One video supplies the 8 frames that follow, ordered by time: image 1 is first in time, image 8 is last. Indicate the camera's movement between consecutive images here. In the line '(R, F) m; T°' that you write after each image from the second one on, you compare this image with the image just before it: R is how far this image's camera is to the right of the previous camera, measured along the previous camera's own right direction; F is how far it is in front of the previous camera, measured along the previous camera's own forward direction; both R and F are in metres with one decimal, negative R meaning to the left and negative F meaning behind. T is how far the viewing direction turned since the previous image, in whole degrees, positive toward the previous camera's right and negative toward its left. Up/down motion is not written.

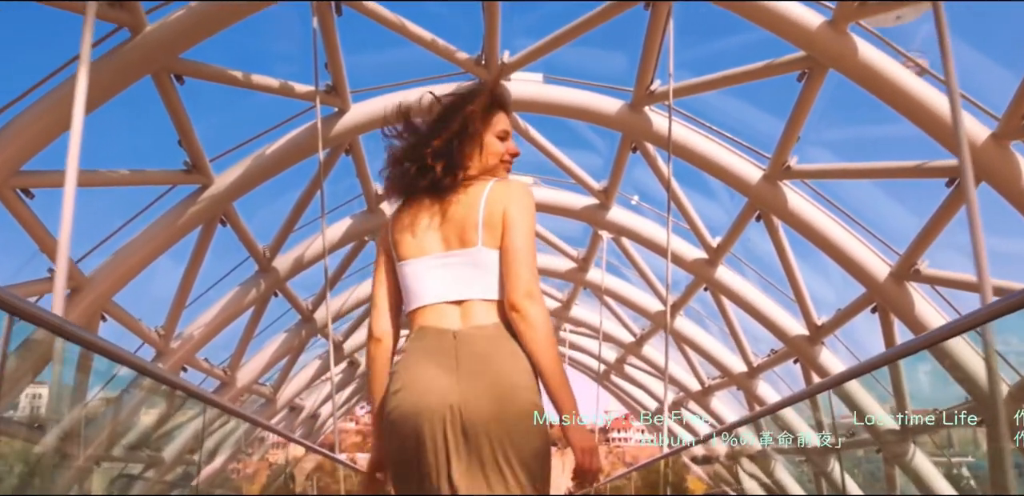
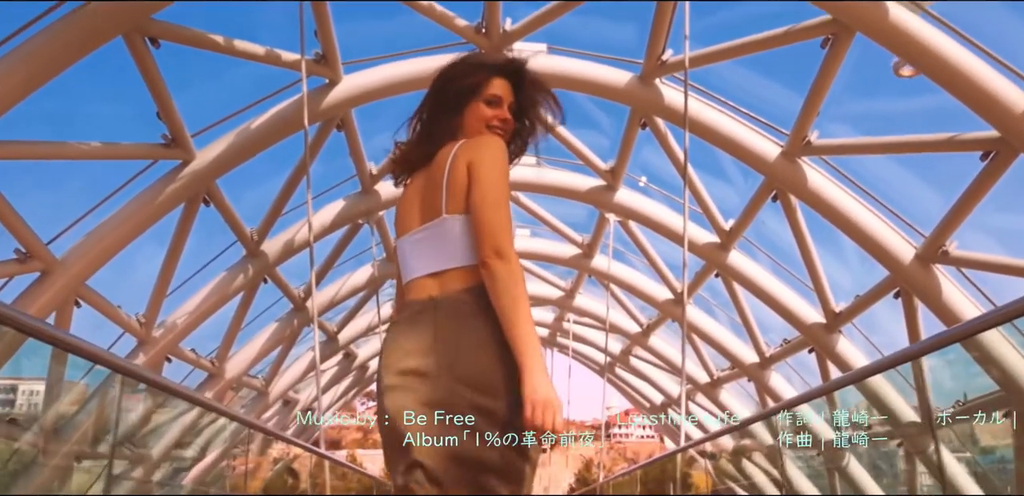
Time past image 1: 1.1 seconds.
(0.0, +0.3) m; 0°
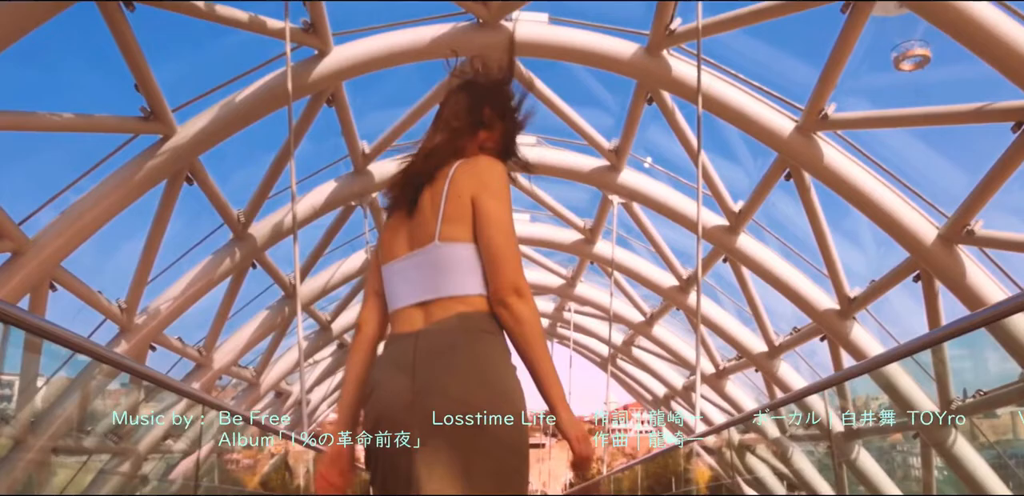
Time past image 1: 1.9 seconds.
(0.0, +0.3) m; 0°
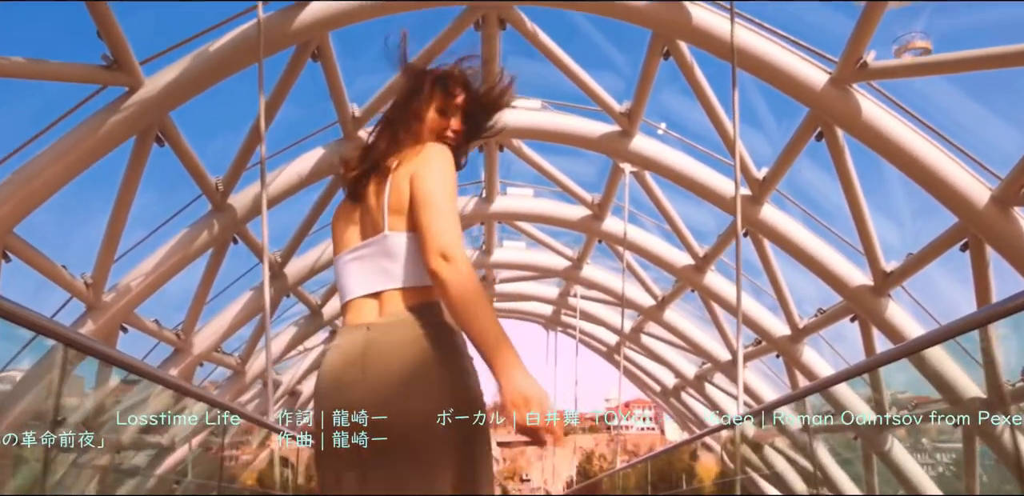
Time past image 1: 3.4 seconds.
(0.0, +0.4) m; 0°
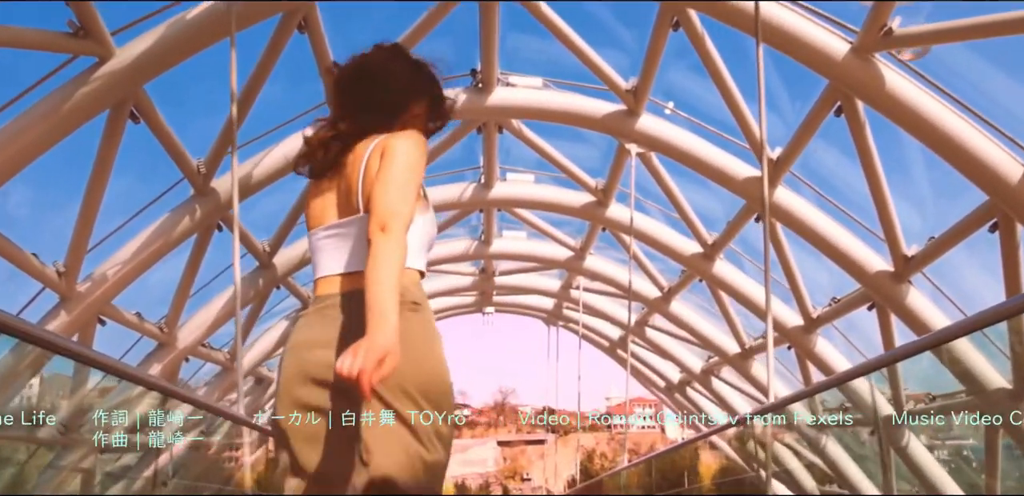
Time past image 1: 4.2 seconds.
(0.0, +0.3) m; 0°
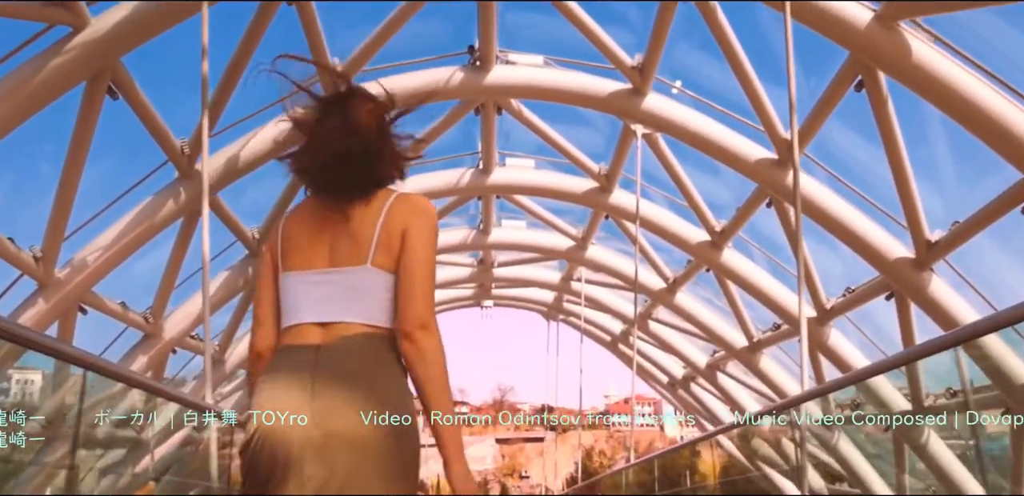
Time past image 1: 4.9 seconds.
(0.0, -1.0) m; 0°
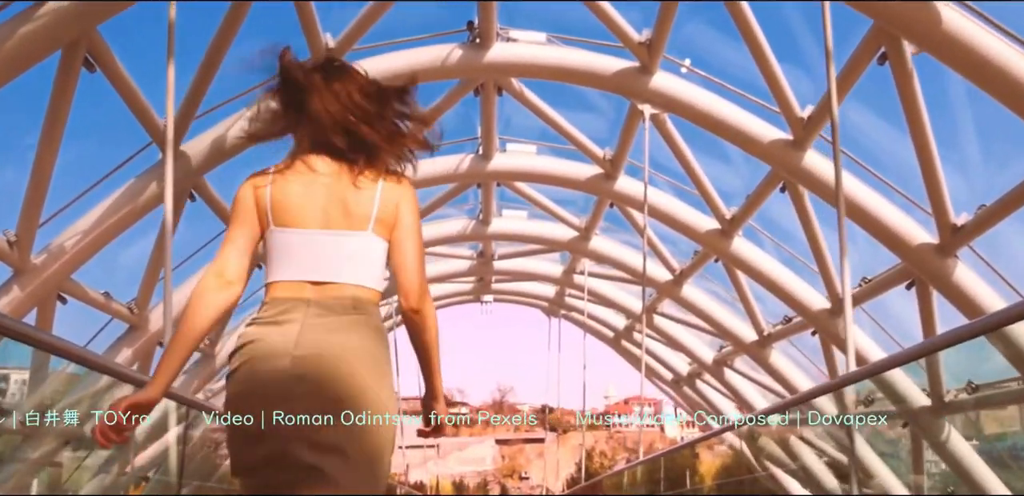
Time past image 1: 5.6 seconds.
(0.0, +0.2) m; 0°
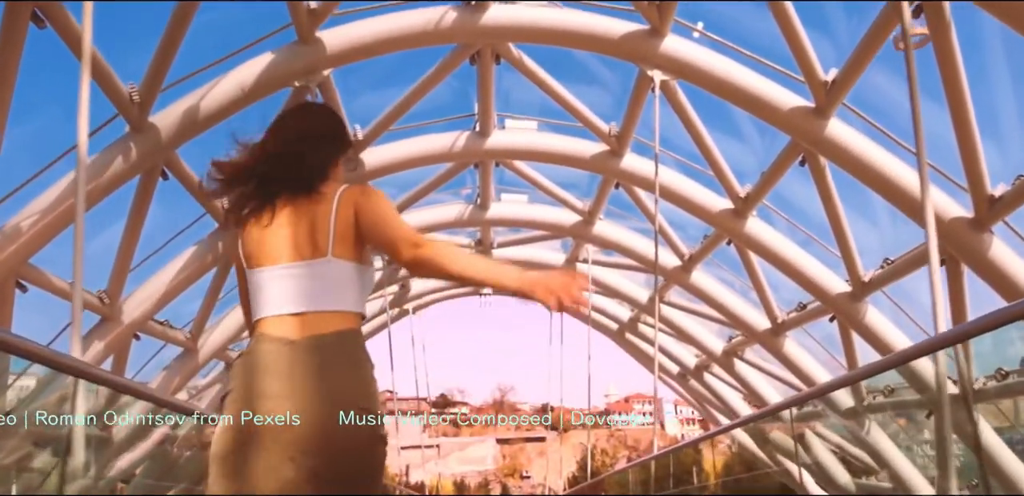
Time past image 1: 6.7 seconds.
(0.0, +0.4) m; 0°
